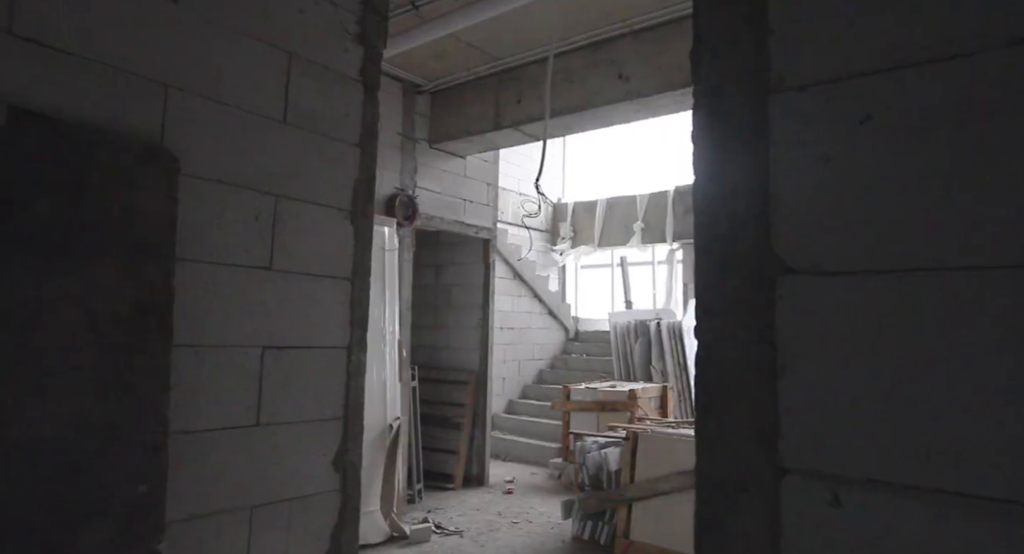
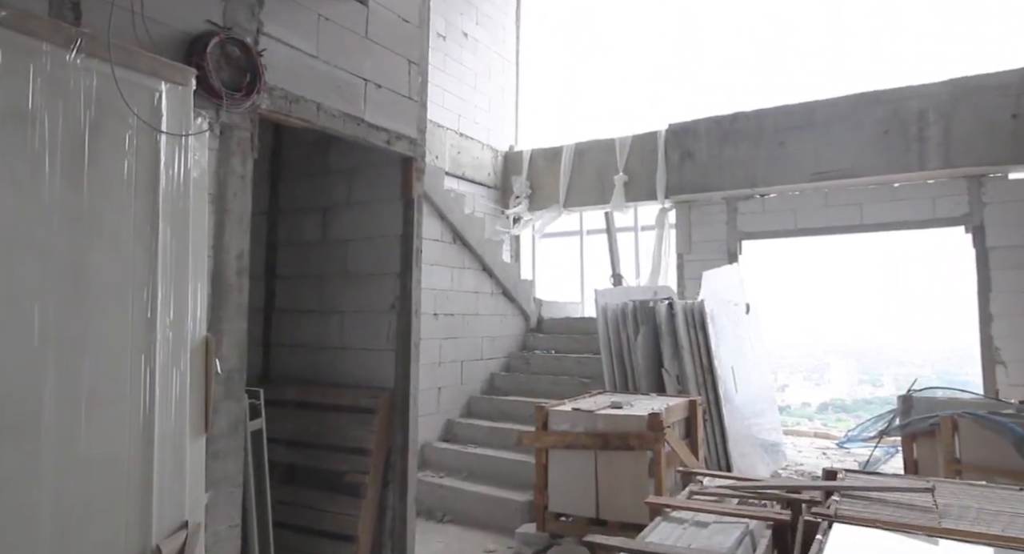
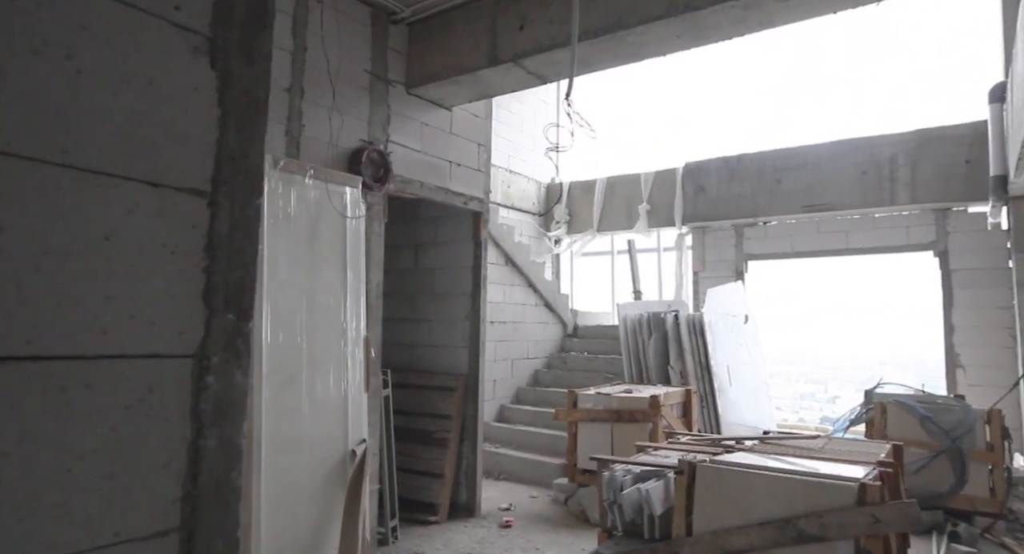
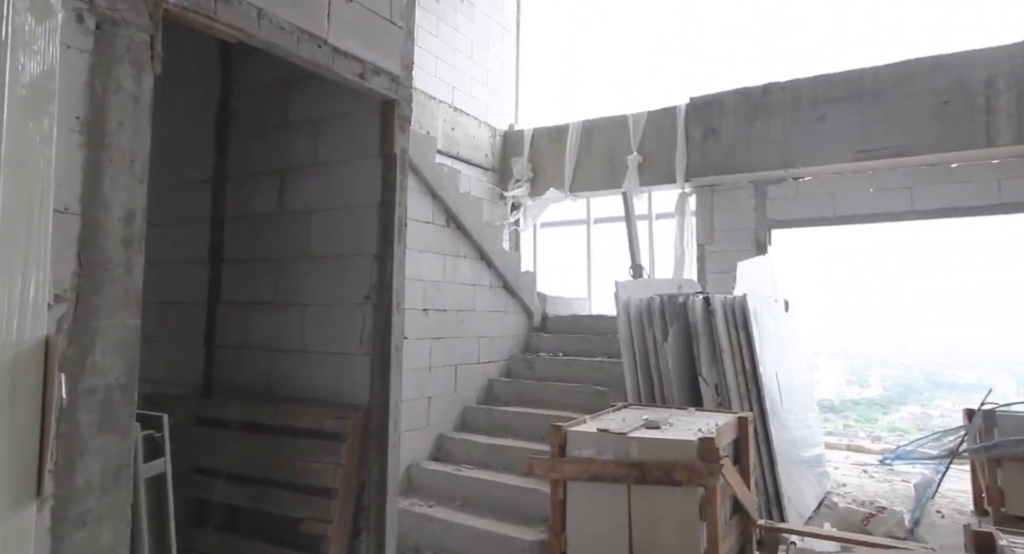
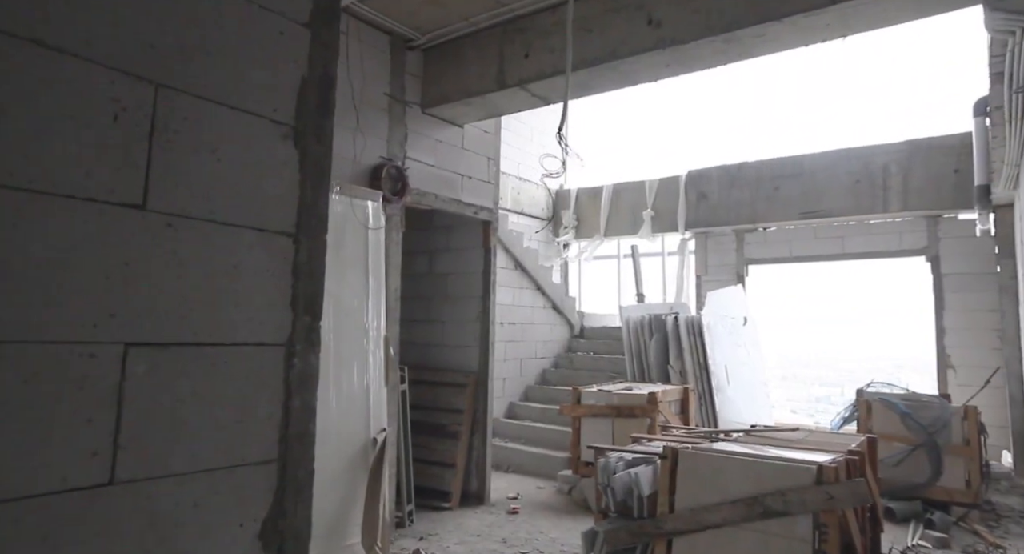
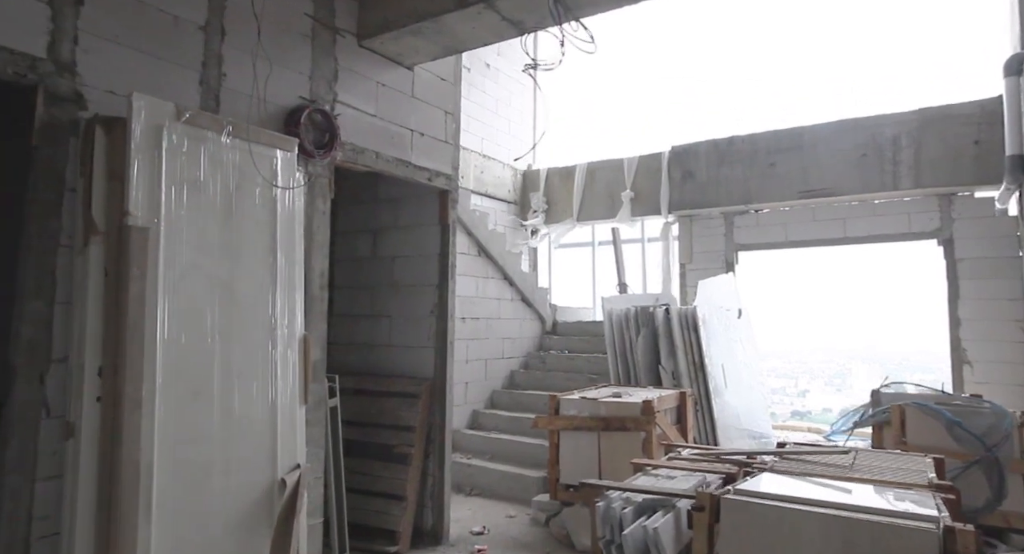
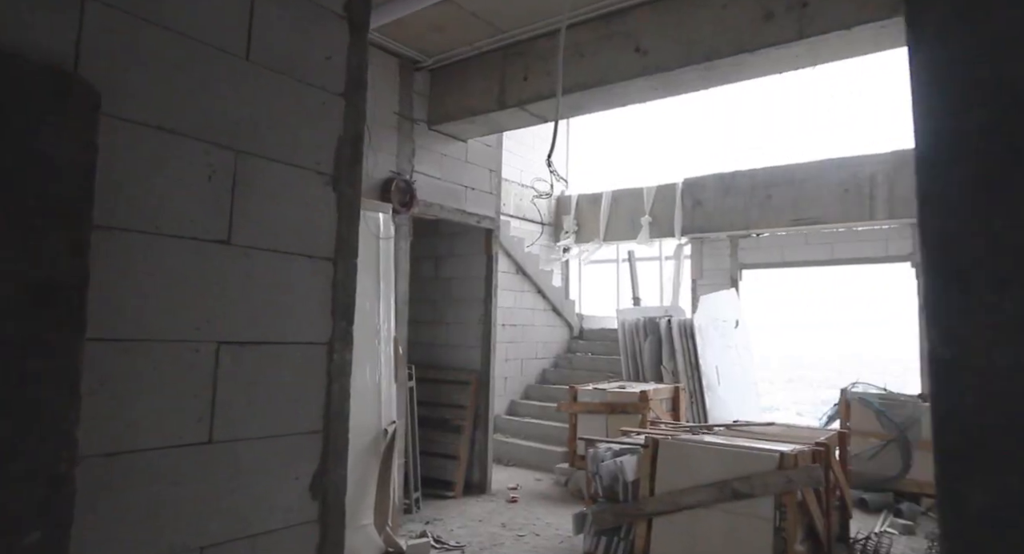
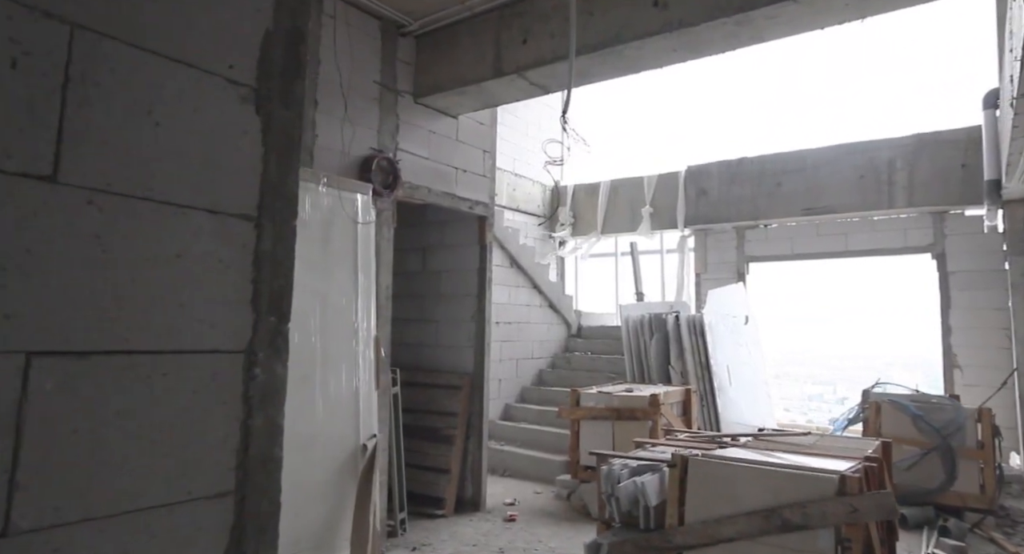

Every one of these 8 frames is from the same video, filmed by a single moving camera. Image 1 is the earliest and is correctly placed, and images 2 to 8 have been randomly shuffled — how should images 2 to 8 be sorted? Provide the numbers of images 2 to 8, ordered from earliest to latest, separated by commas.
7, 5, 8, 3, 6, 2, 4
